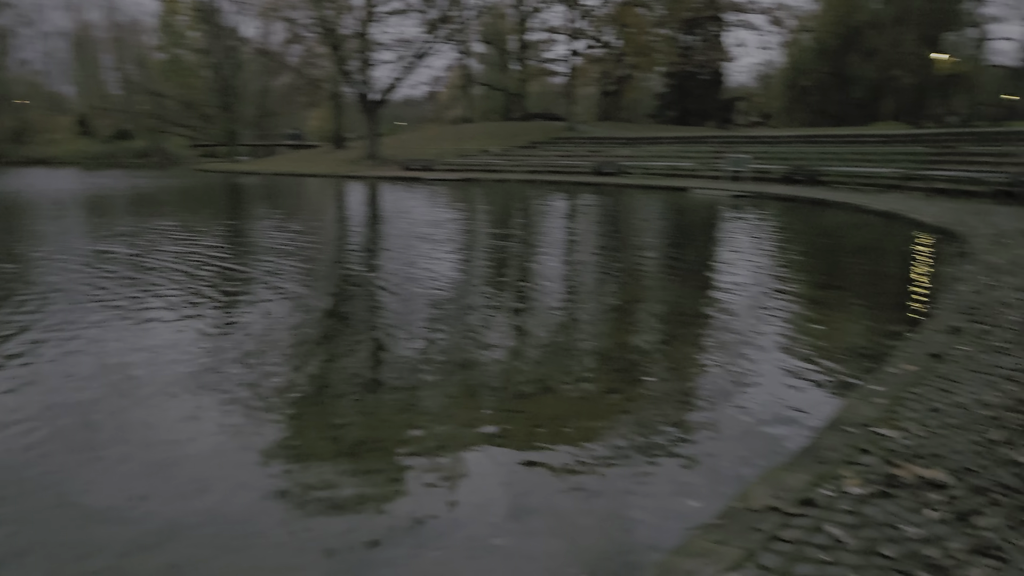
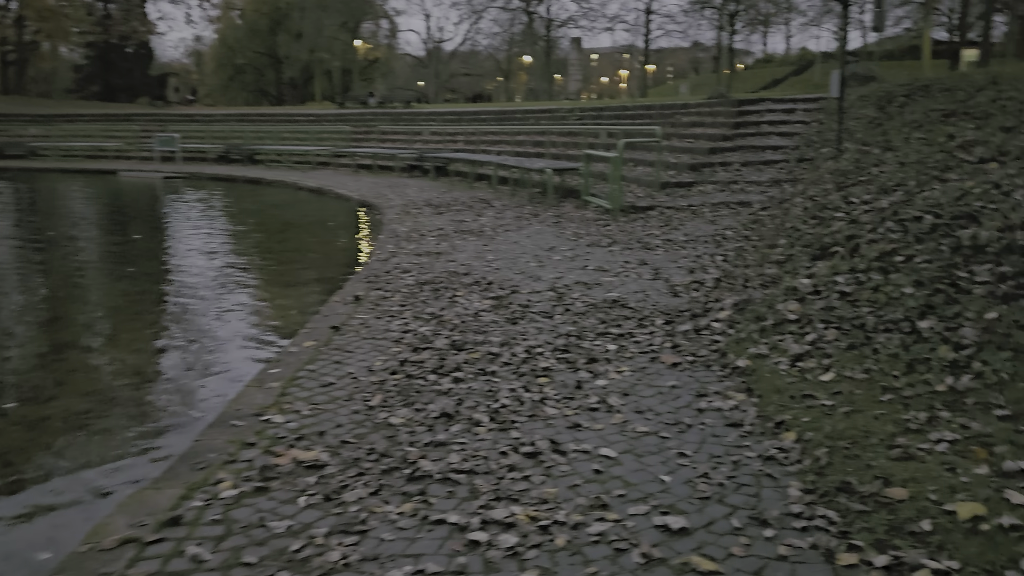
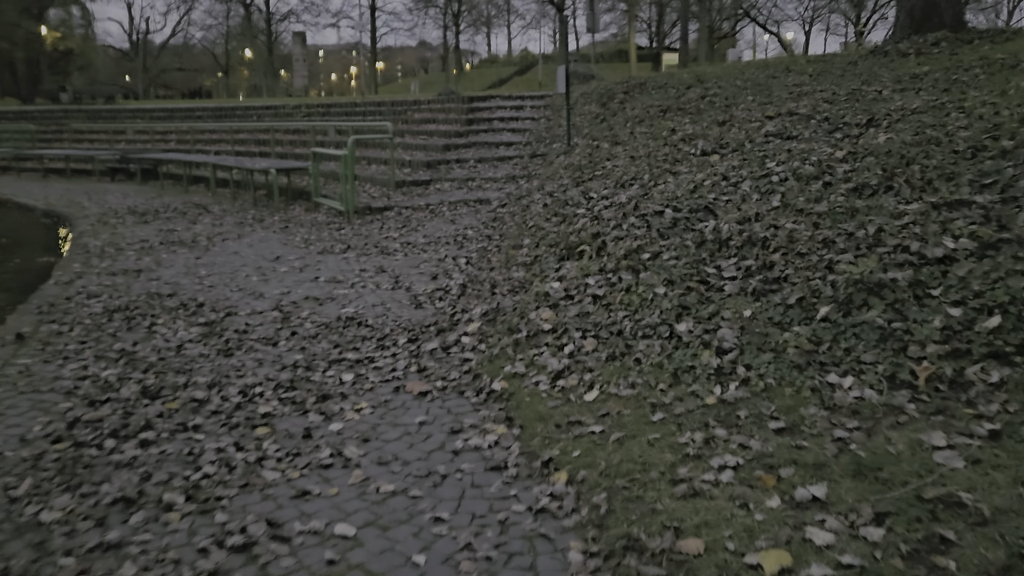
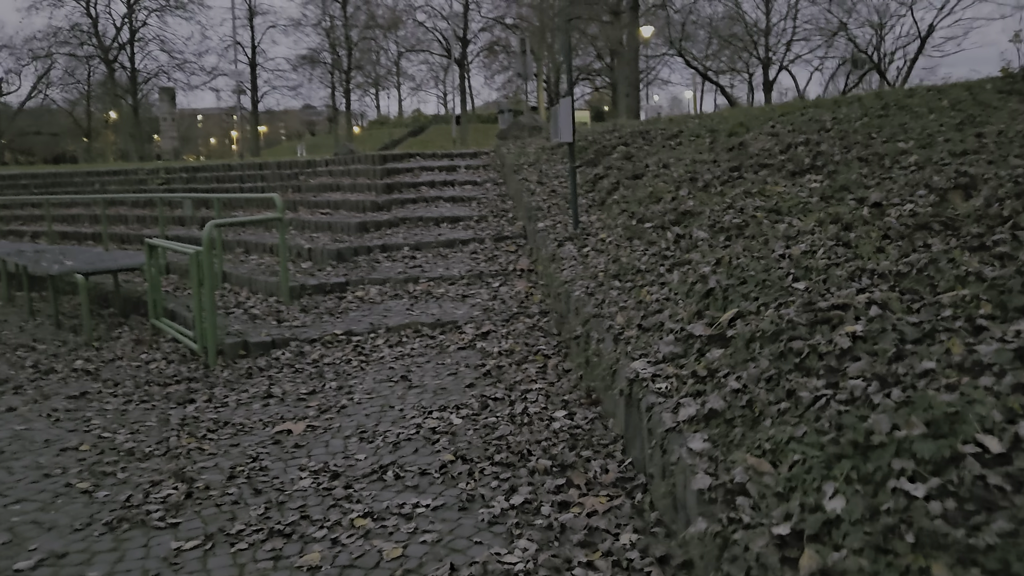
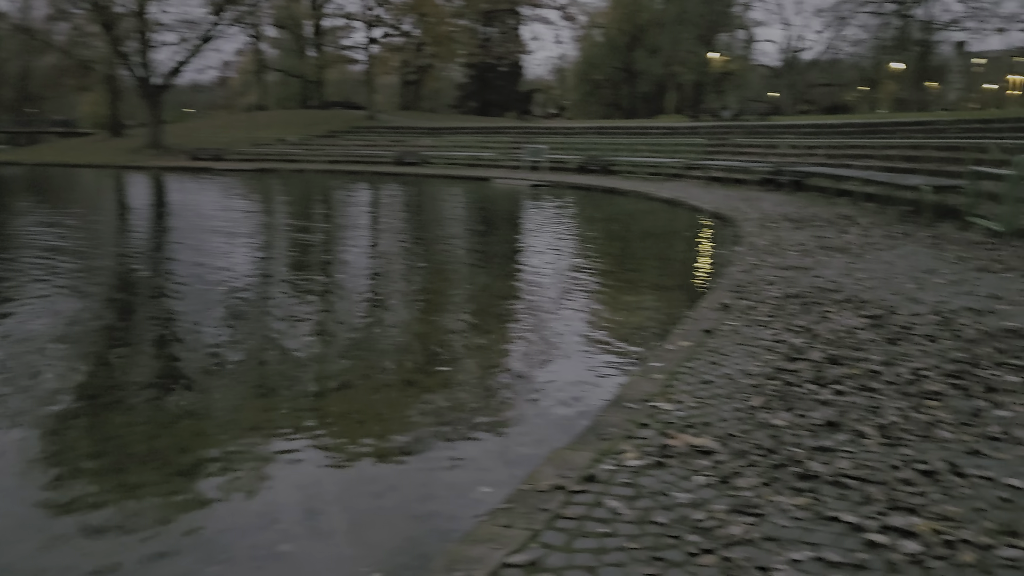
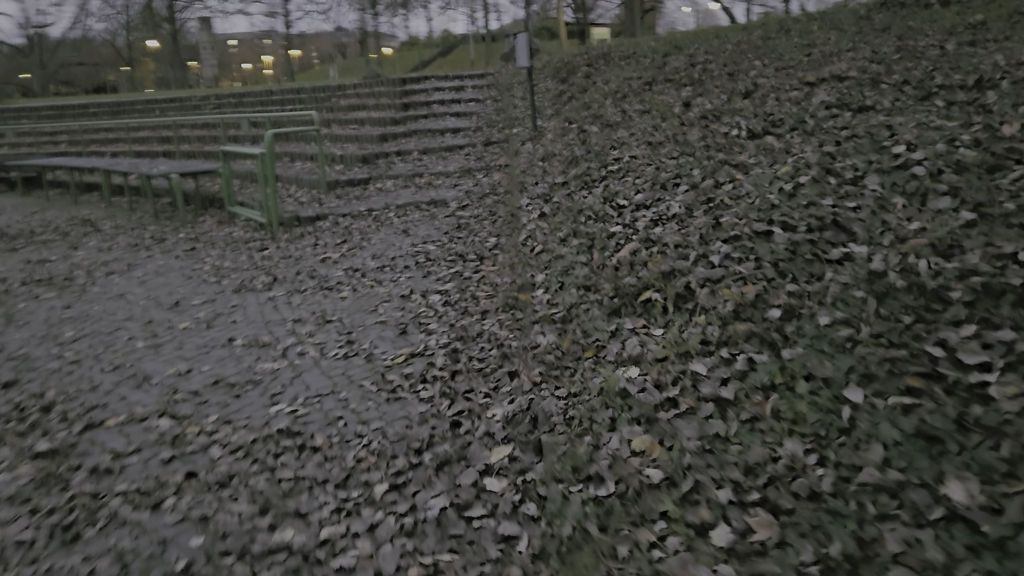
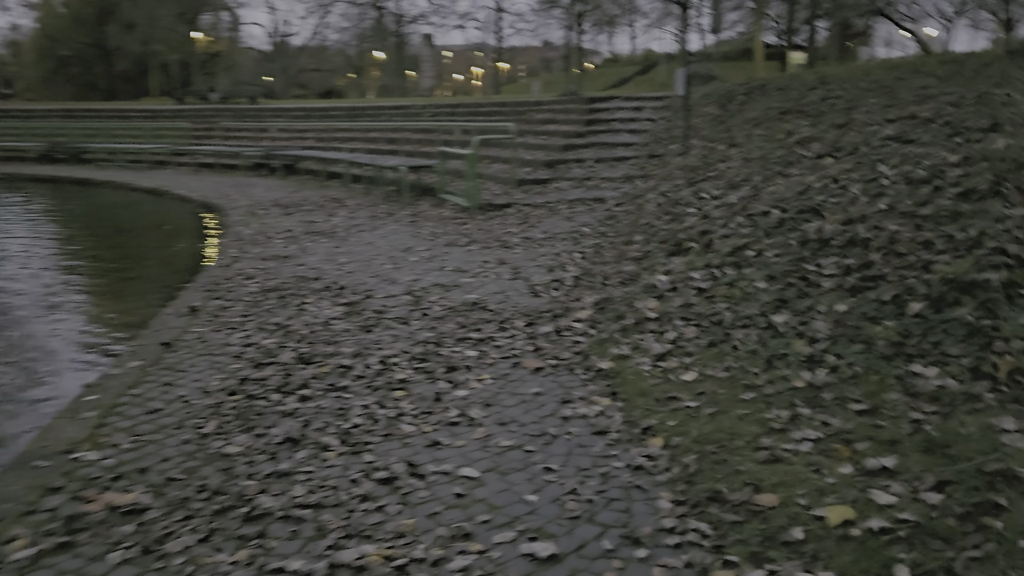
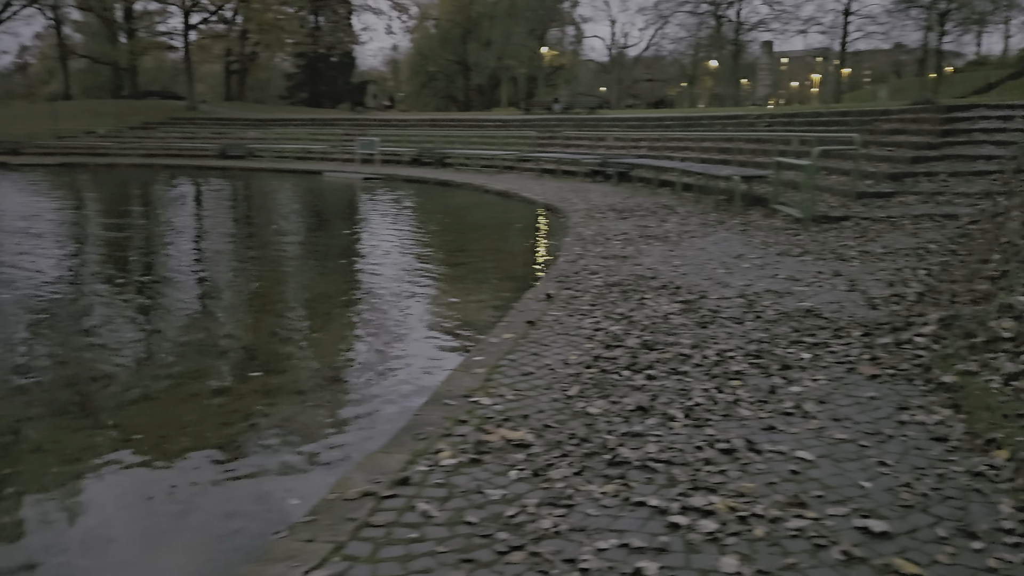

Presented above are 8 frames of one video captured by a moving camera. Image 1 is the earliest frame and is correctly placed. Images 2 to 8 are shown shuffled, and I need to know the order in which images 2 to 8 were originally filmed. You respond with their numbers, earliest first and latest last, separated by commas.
5, 8, 2, 7, 3, 6, 4
